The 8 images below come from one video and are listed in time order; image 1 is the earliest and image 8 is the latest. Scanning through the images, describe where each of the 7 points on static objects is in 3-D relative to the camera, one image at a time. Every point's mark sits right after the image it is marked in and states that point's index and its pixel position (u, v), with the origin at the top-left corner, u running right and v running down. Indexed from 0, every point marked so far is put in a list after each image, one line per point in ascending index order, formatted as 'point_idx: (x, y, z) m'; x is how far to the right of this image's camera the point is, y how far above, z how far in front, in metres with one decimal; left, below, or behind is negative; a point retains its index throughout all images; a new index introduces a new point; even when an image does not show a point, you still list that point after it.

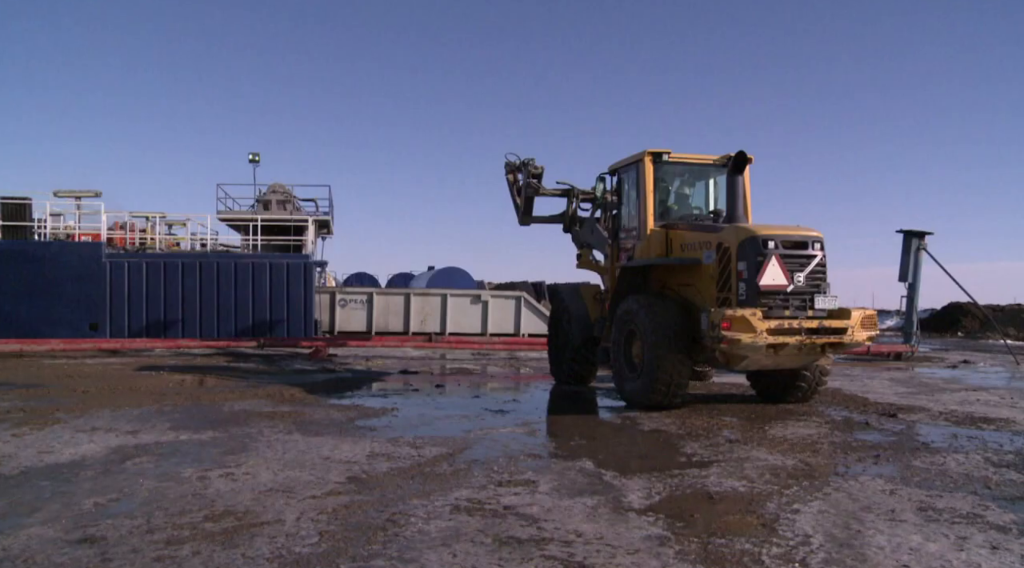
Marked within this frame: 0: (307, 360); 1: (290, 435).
0: (-3.3, -1.4, +13.7) m
1: (-3.2, -2.1, +11.4) m
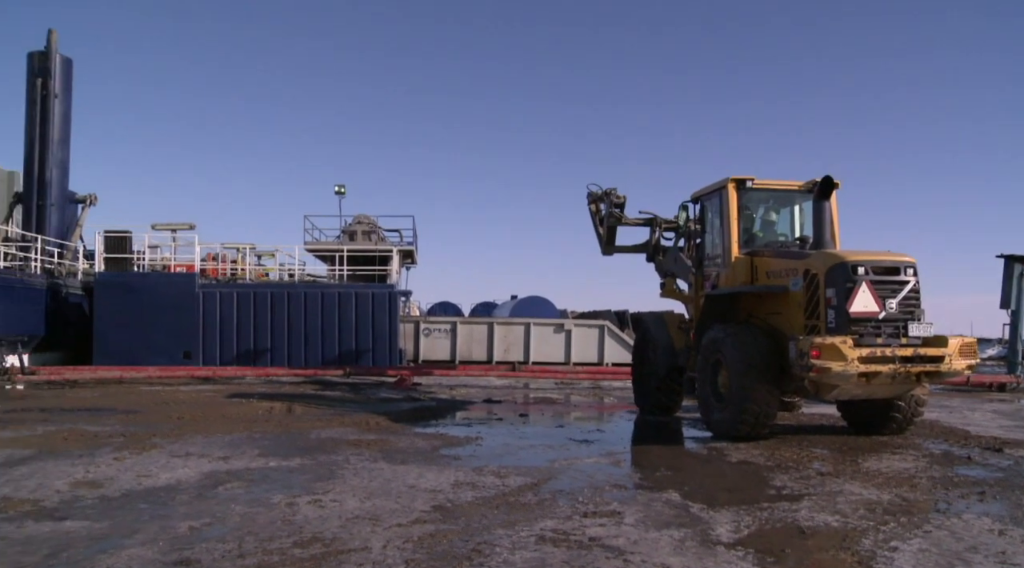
0: (-1.9, -1.9, +13.8) m
1: (-2.0, -2.6, +11.6) m
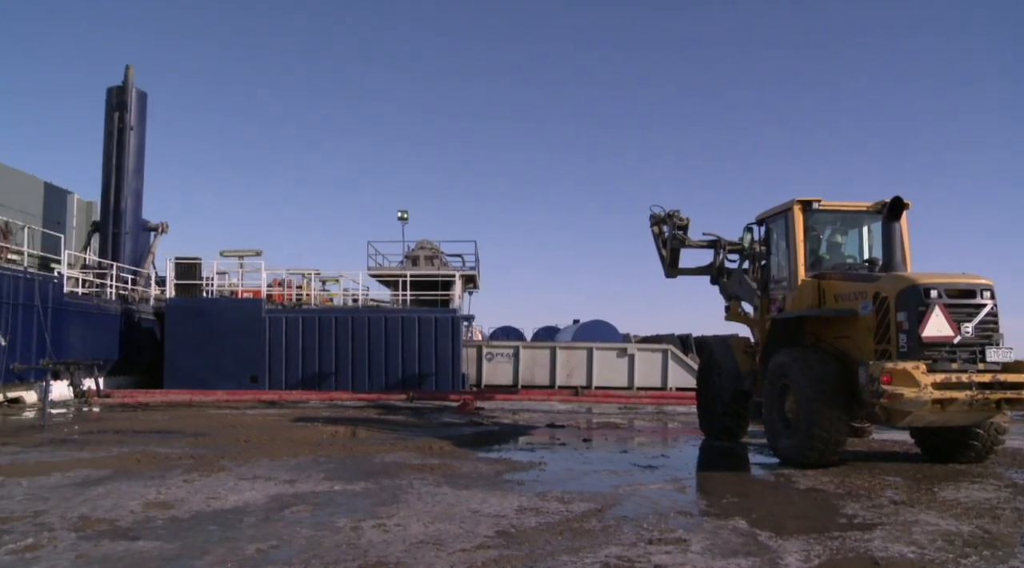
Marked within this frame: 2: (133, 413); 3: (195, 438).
0: (-0.9, -2.3, +13.9) m
1: (-1.0, -2.9, +11.6) m
2: (-6.4, -2.2, +13.8) m
3: (-4.9, -2.4, +12.6) m
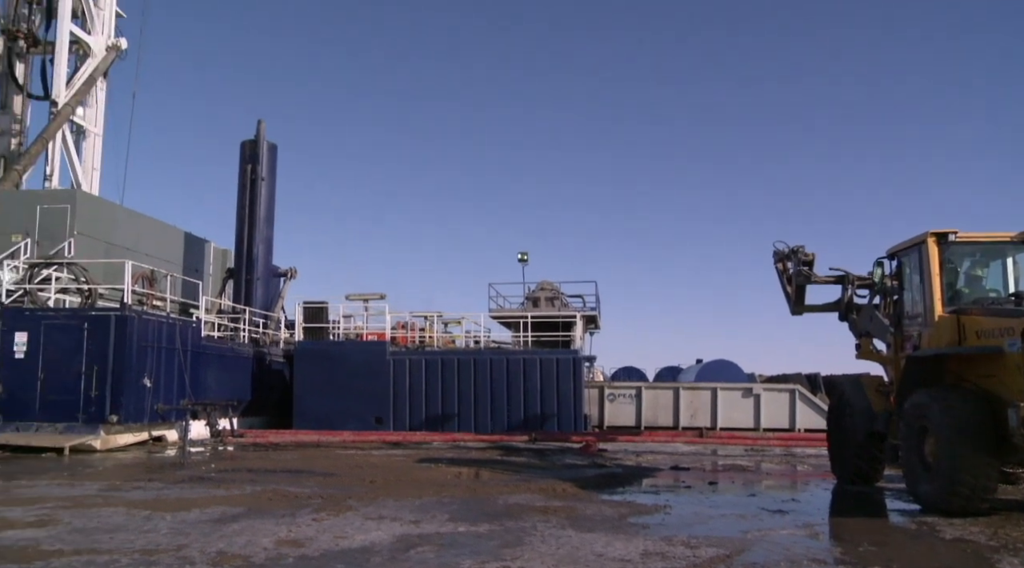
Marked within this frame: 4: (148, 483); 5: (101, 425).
0: (+1.1, -2.9, +13.8) m
1: (+0.7, -3.5, +11.5) m
2: (-4.3, -3.0, +14.2) m
3: (-3.0, -3.1, +12.9) m
4: (-5.6, -3.0, +12.3) m
5: (-8.0, -3.0, +16.4) m
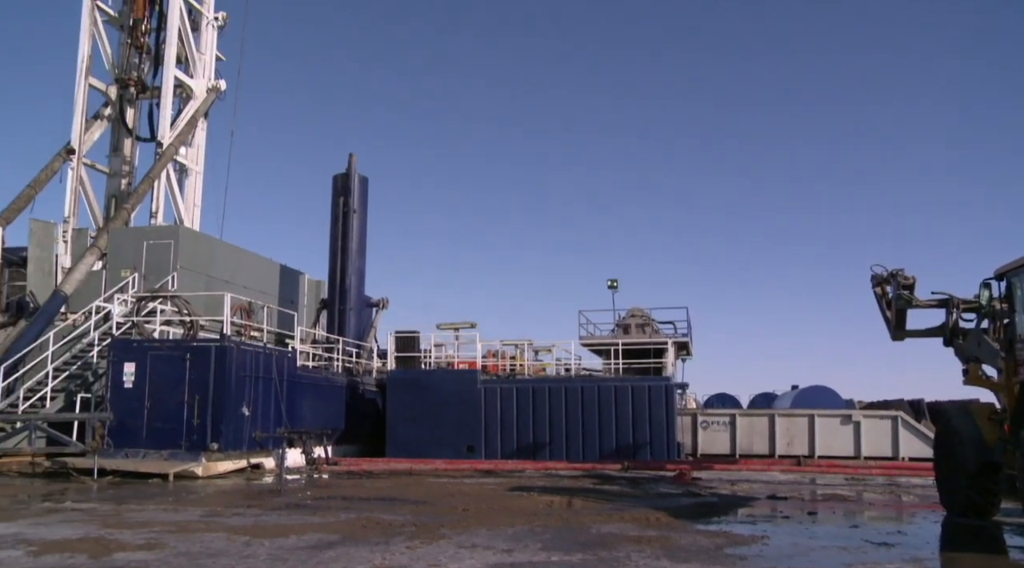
0: (+2.6, -3.3, +13.6) m
1: (+2.1, -3.9, +11.3) m
2: (-2.8, -3.5, +14.5) m
3: (-1.6, -3.6, +13.0) m
4: (-4.2, -3.5, +12.6) m
5: (-6.3, -3.6, +16.9) m
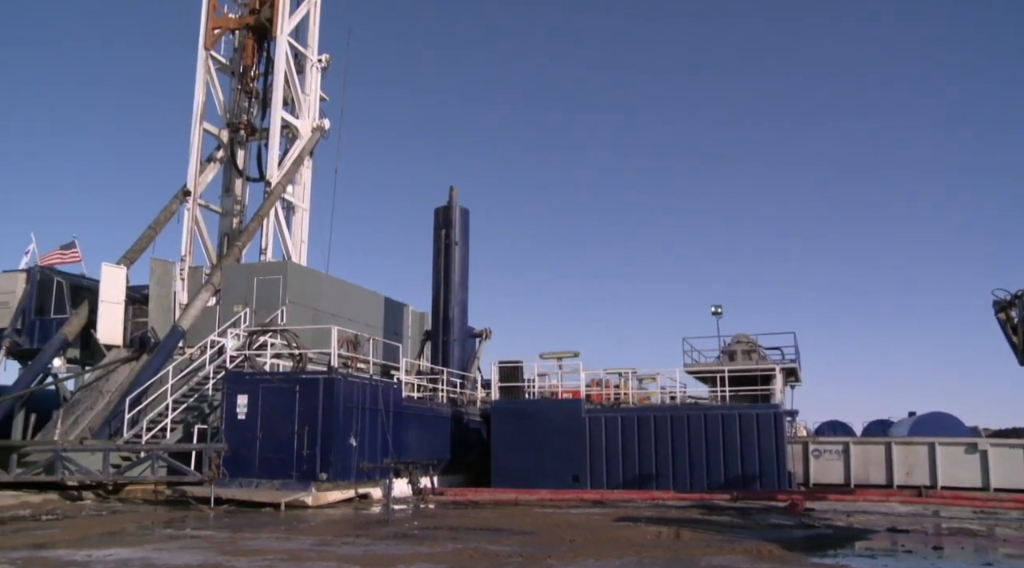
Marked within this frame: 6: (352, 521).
0: (+4.4, -3.7, +13.2) m
1: (+3.6, -4.3, +11.0) m
2: (-1.0, -4.0, +14.5) m
3: (+0.1, -4.0, +13.0) m
4: (-2.5, -4.1, +12.8) m
5: (-4.3, -4.2, +17.2) m
6: (-2.7, -4.0, +13.6) m
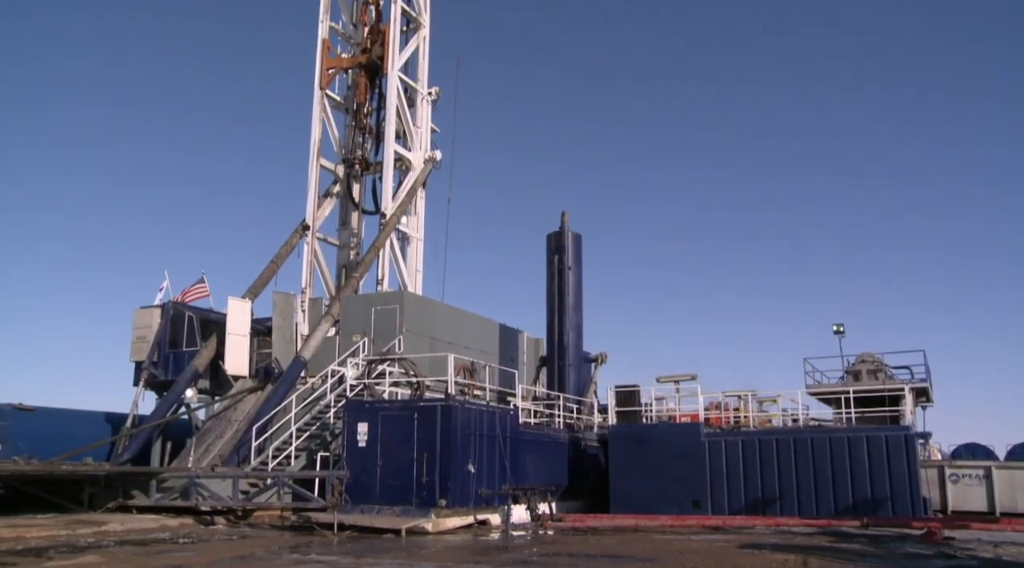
0: (+6.3, -4.0, +12.6) m
1: (+5.3, -4.5, +10.5) m
2: (+1.1, -4.5, +14.4) m
3: (+2.0, -4.4, +12.8) m
4: (-0.6, -4.5, +12.9) m
5: (-1.9, -4.8, +17.5) m
6: (-0.7, -4.4, +13.7) m
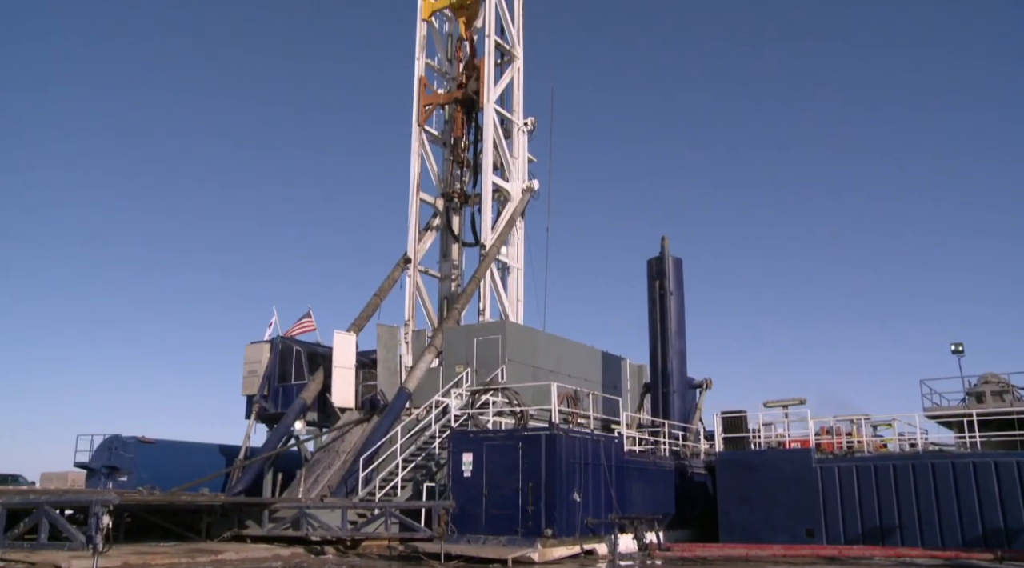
0: (+7.9, -4.2, +11.9) m
1: (+6.8, -4.7, +9.8) m
2: (+3.0, -4.9, +14.1) m
3: (+3.7, -4.8, +12.4) m
4: (+1.2, -4.9, +12.8) m
5: (+0.2, -5.4, +17.4) m
6: (+1.1, -4.9, +13.5) m
